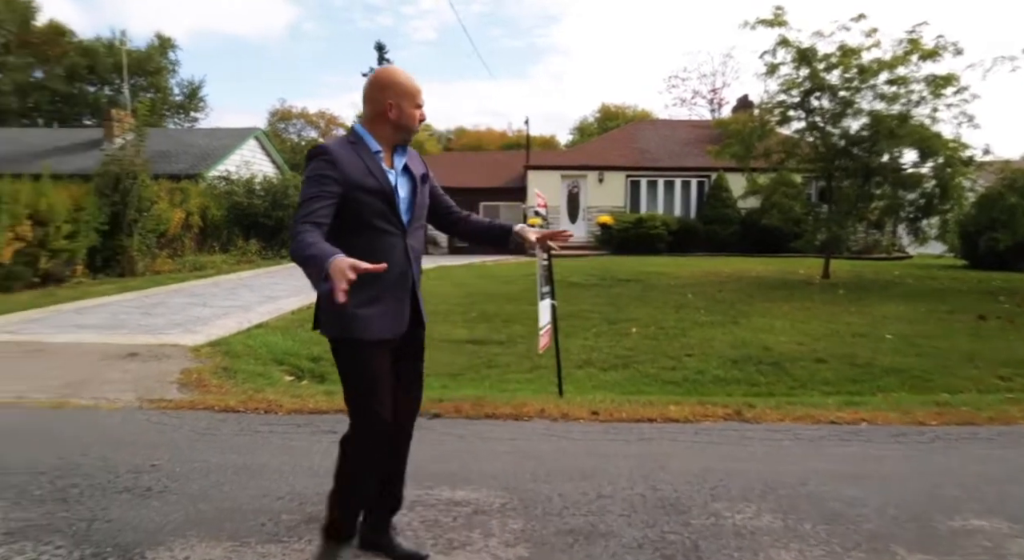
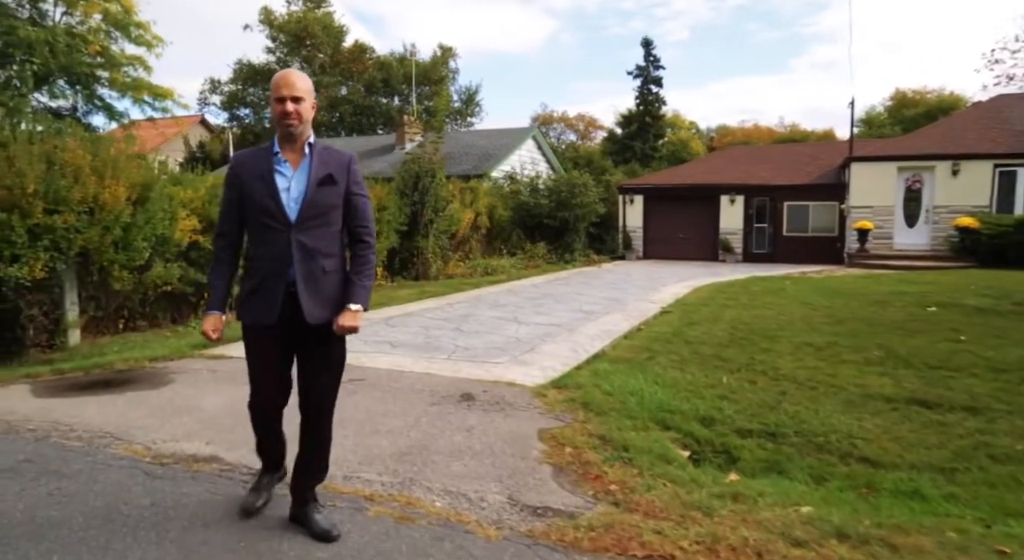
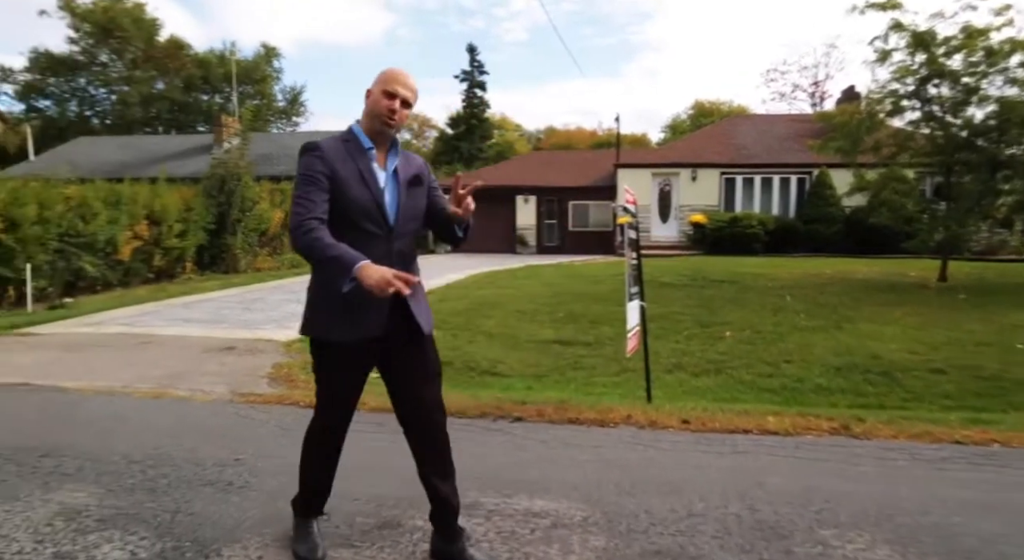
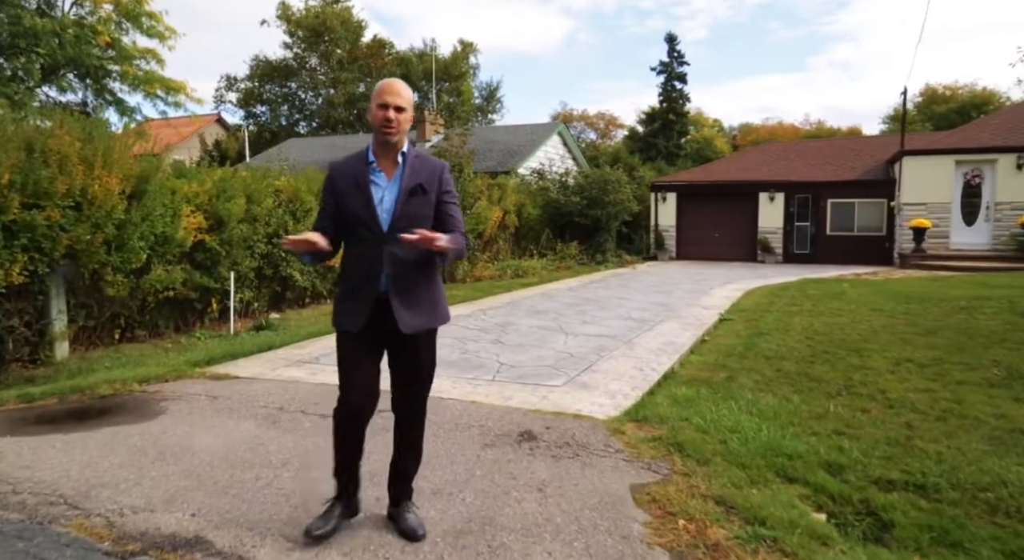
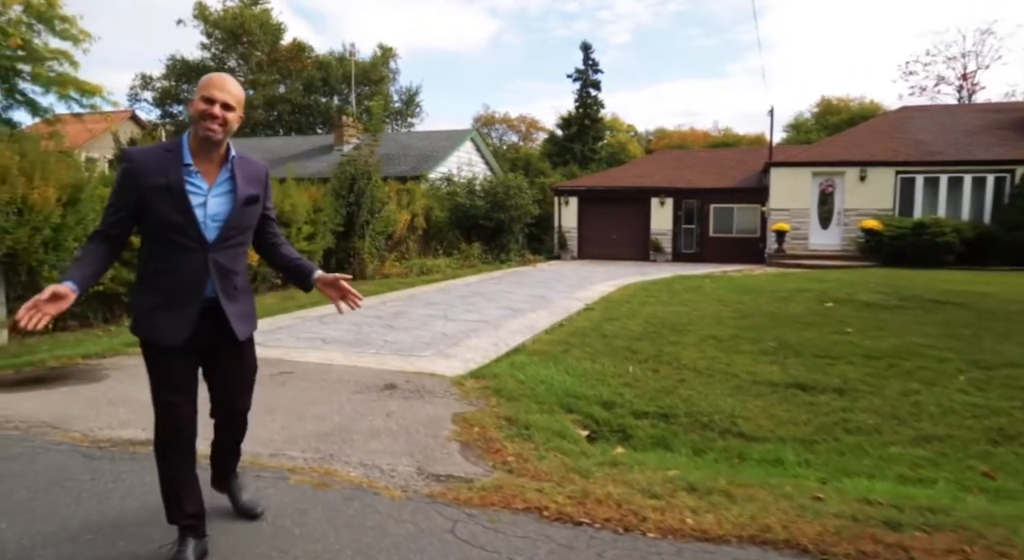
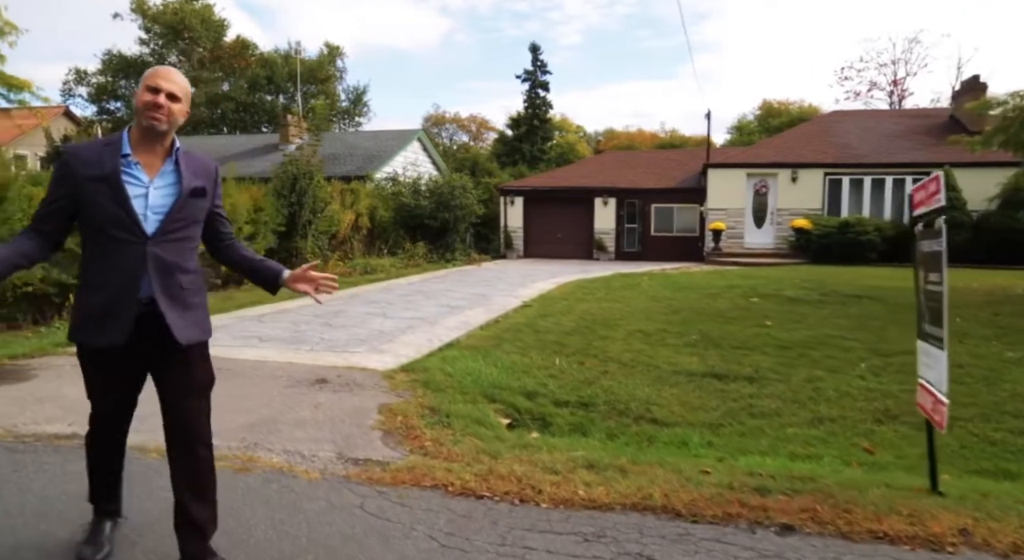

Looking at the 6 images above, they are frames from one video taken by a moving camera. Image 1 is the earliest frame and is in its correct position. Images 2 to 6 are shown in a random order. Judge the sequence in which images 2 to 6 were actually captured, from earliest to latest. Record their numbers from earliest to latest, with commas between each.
3, 6, 5, 2, 4
